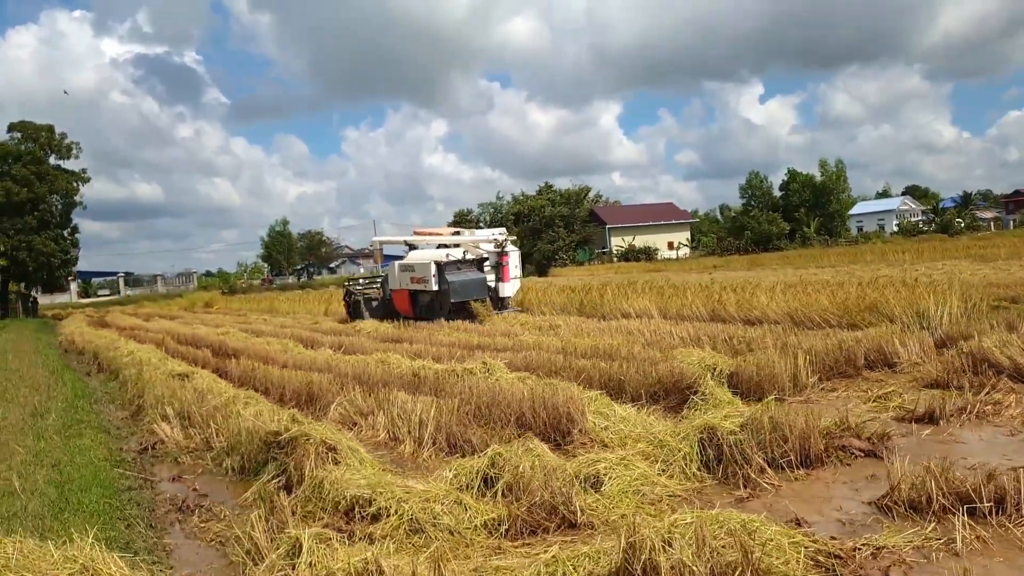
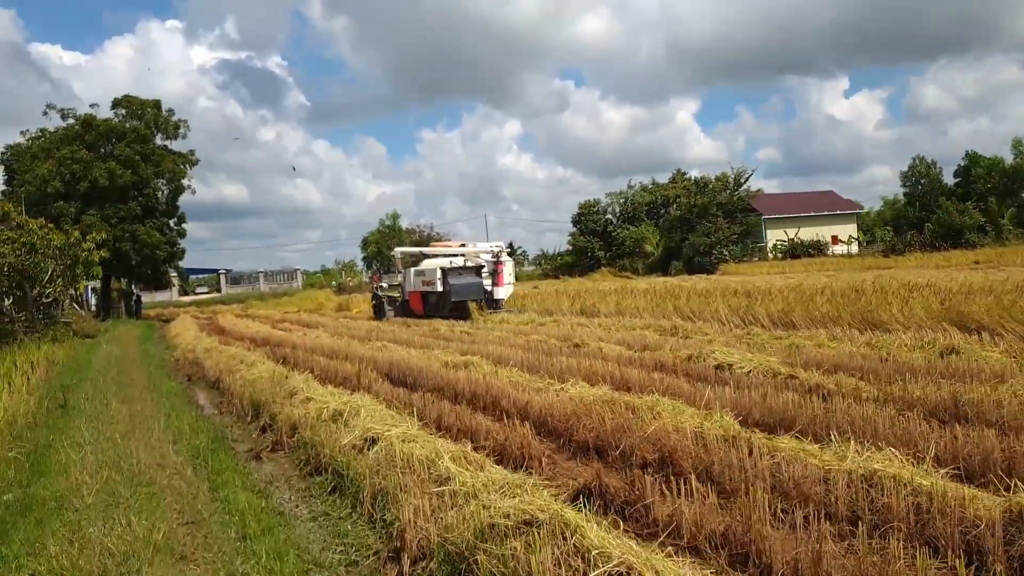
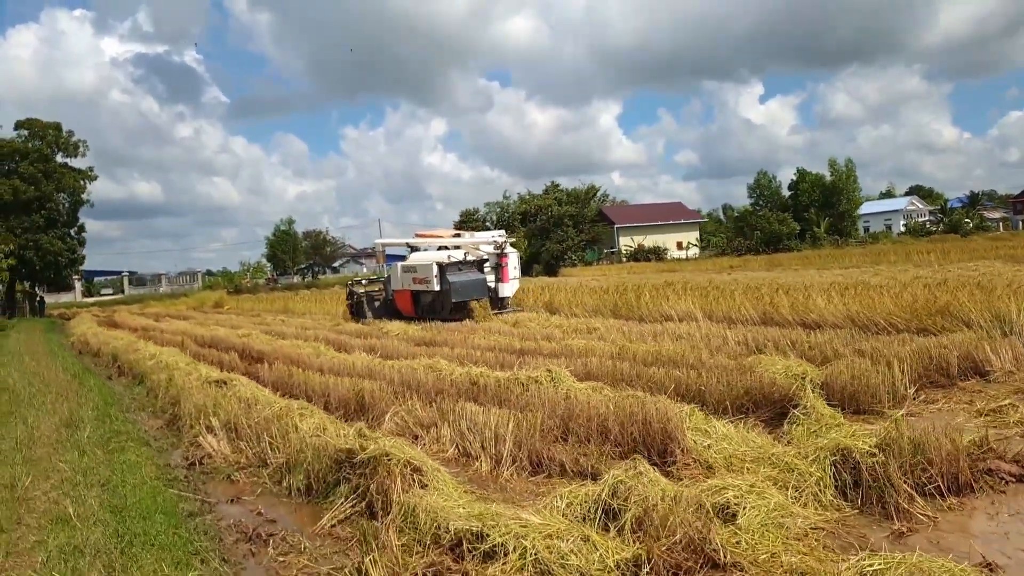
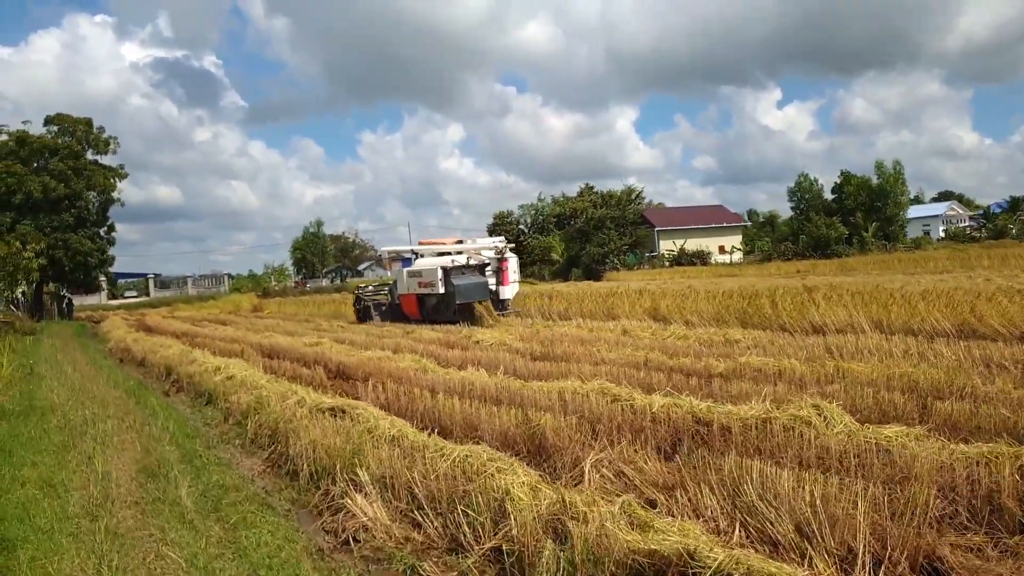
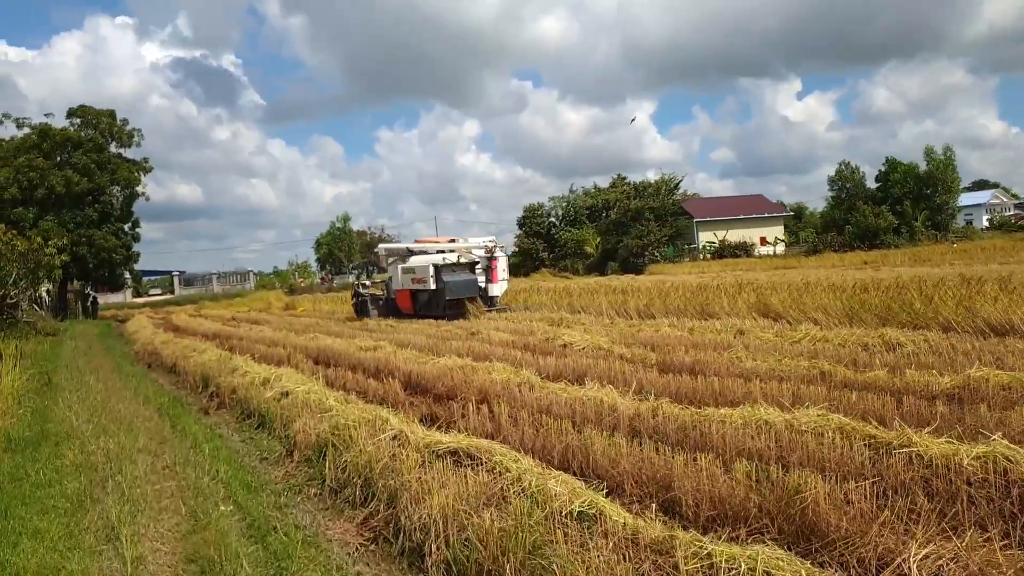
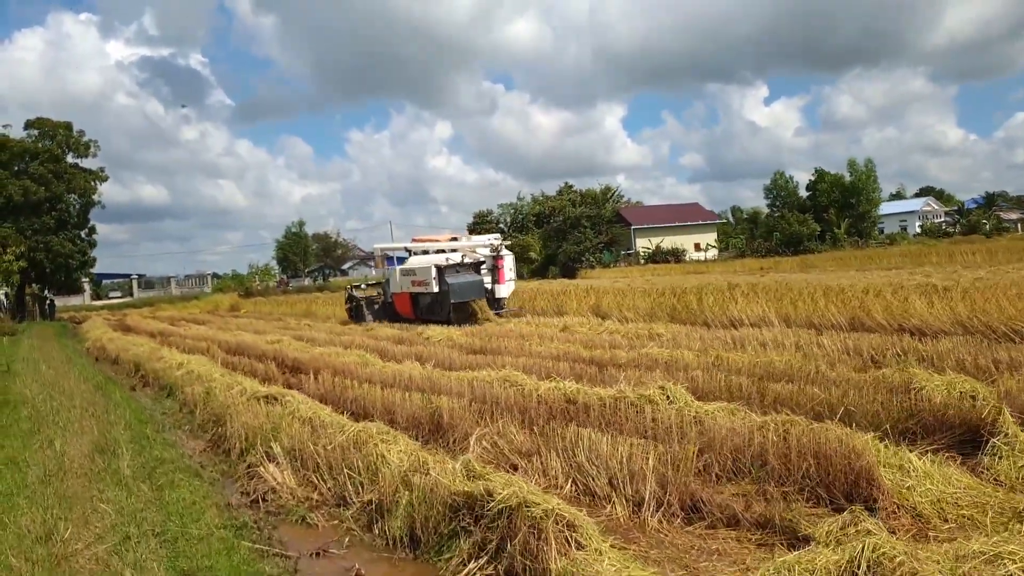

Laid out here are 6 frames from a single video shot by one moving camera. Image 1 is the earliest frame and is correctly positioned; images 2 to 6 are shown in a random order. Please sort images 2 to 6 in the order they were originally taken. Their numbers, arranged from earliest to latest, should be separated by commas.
3, 6, 4, 5, 2
